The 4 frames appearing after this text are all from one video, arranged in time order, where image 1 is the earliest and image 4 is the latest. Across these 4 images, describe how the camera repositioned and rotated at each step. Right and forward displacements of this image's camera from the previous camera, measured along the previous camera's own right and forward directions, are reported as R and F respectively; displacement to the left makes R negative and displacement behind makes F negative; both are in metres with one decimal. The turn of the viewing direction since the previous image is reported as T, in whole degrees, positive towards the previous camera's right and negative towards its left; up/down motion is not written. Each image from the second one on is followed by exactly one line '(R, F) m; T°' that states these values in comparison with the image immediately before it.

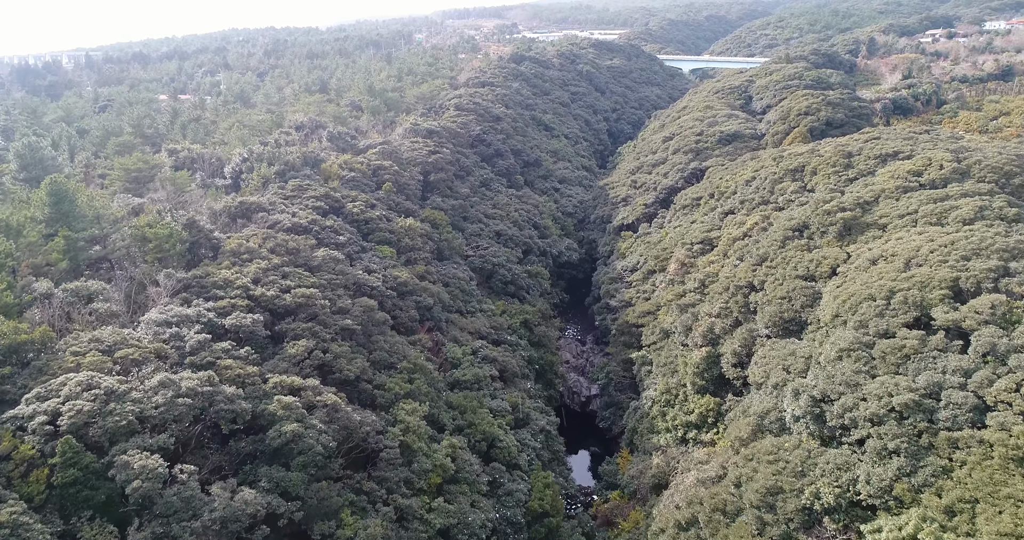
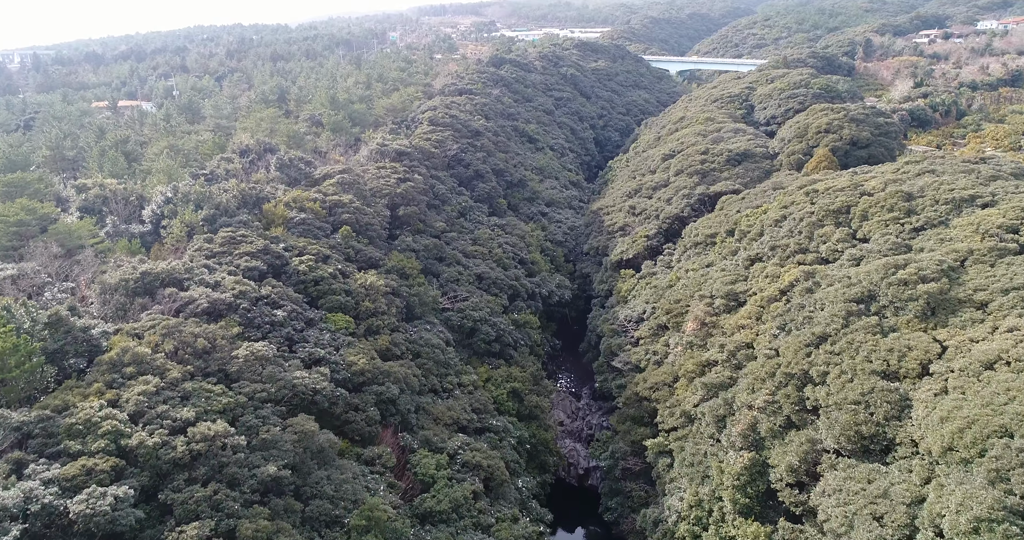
(-0.2, +6.4) m; +2°
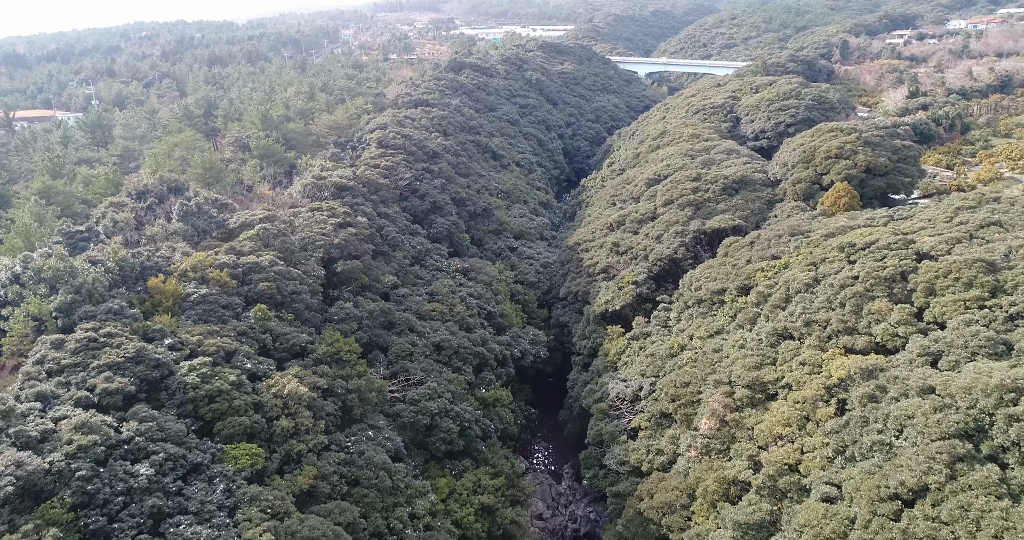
(-0.1, +6.8) m; +3°
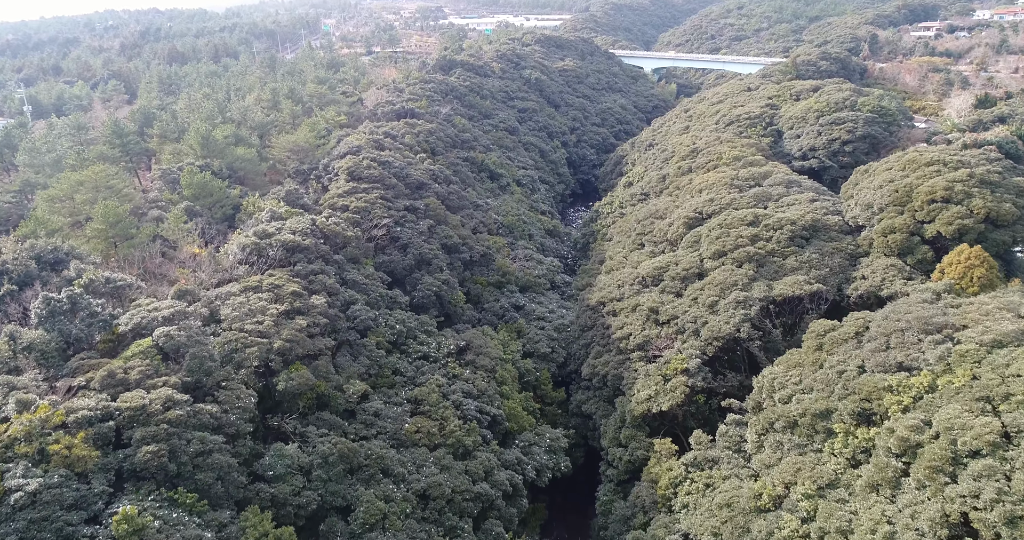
(-0.8, +9.2) m; +1°
